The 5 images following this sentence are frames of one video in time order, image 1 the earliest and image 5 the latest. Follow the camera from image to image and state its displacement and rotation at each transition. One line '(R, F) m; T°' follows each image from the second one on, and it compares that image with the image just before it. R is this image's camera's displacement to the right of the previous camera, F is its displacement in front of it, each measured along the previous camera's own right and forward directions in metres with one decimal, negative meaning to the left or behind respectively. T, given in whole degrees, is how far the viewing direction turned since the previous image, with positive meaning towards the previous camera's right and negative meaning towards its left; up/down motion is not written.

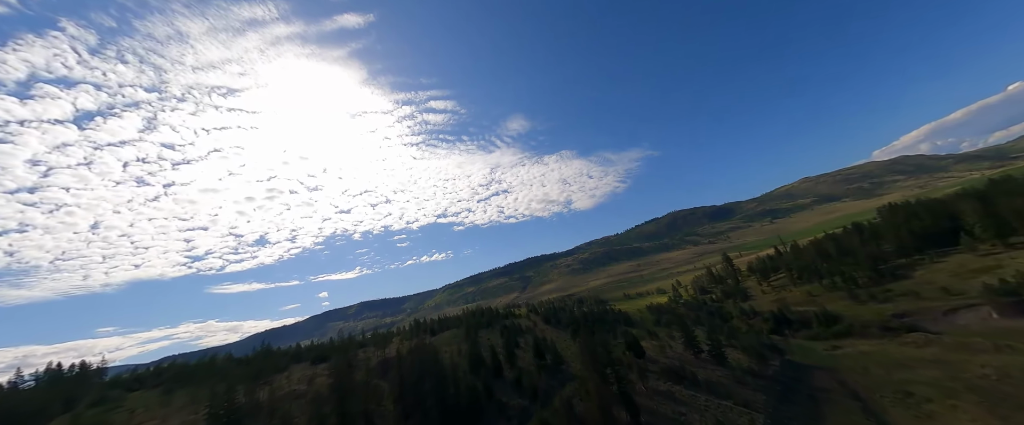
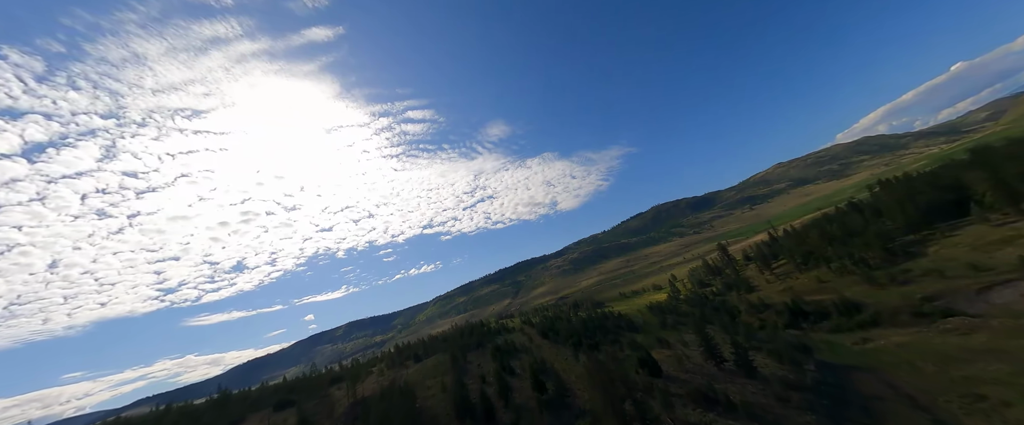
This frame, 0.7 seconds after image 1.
(+0.5, +6.7) m; +3°
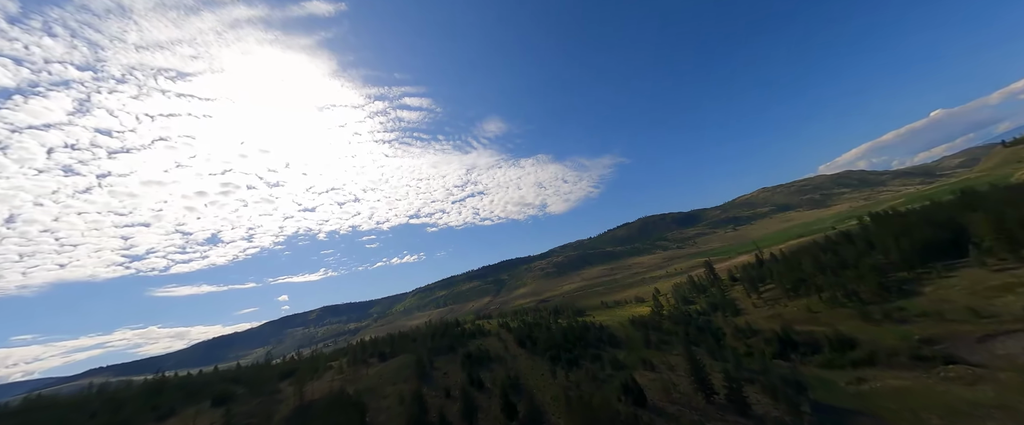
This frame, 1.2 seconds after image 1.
(+0.3, +4.3) m; +2°
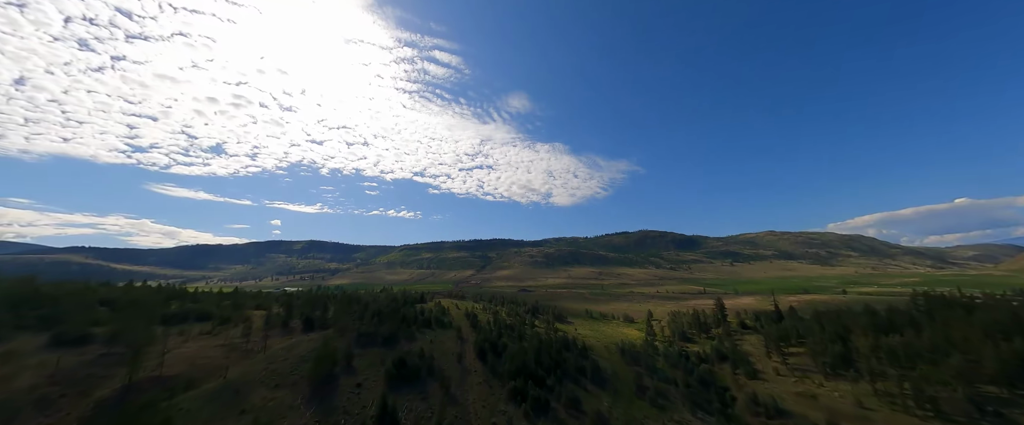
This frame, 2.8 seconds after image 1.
(+1.1, +14.8) m; 0°
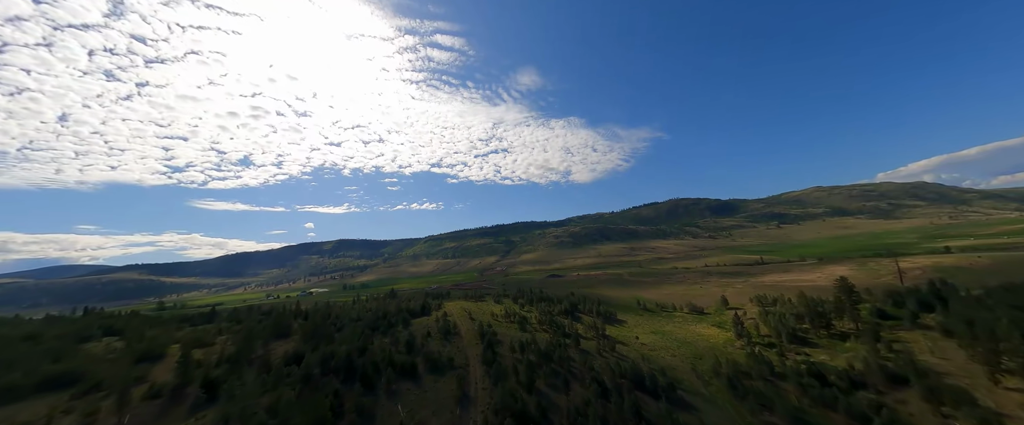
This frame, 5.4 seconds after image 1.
(-0.1, +23.4) m; -4°
